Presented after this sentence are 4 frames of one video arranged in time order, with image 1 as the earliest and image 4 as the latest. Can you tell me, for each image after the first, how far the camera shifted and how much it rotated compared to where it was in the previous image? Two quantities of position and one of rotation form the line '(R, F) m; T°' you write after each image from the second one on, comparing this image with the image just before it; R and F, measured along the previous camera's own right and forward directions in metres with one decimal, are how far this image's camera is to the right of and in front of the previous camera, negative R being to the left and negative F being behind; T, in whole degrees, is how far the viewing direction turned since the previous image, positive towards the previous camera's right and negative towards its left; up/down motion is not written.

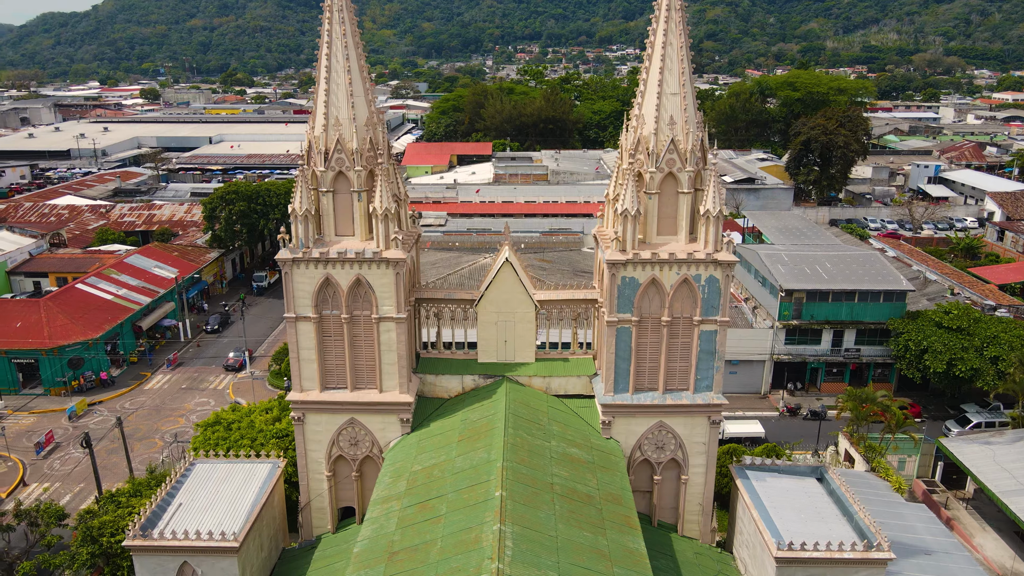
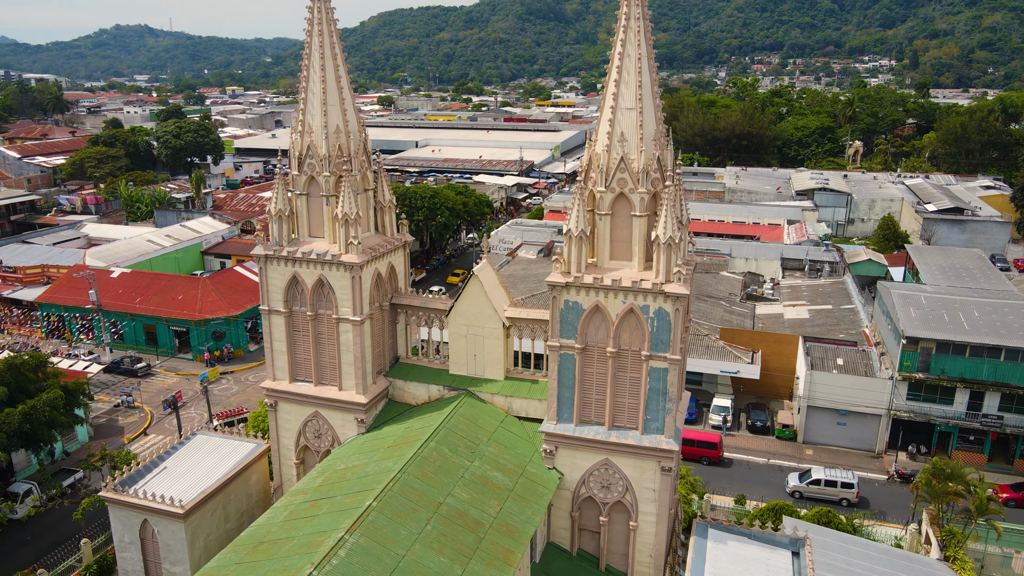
(+5.4, +1.1) m; -16°
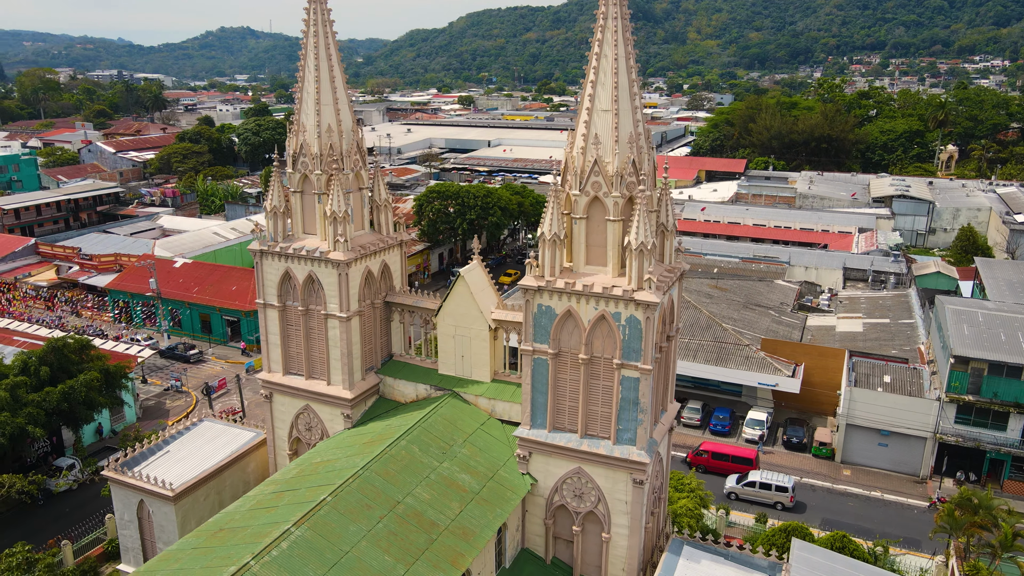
(+2.1, +0.2) m; -6°
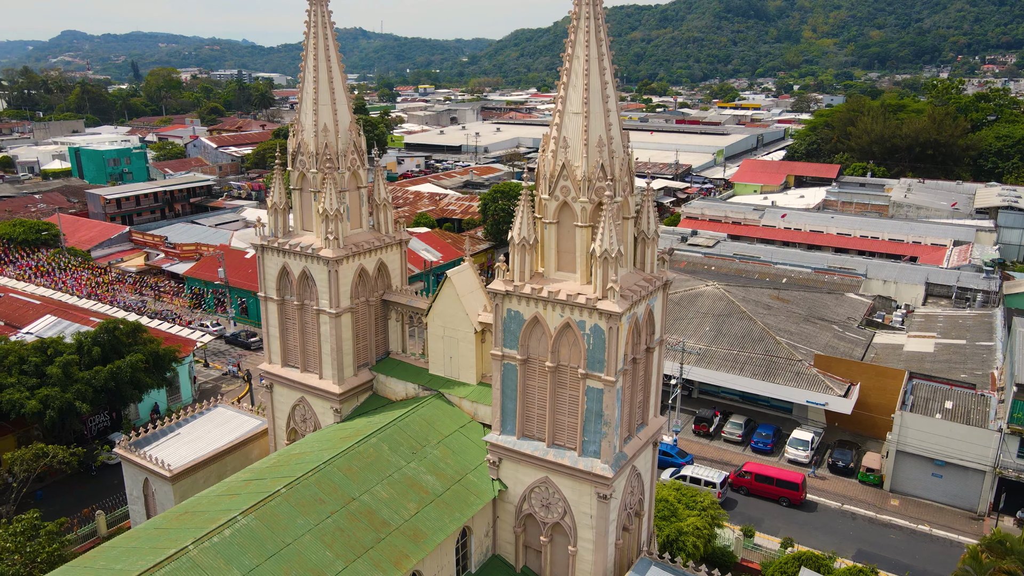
(+2.4, +0.3) m; -7°
